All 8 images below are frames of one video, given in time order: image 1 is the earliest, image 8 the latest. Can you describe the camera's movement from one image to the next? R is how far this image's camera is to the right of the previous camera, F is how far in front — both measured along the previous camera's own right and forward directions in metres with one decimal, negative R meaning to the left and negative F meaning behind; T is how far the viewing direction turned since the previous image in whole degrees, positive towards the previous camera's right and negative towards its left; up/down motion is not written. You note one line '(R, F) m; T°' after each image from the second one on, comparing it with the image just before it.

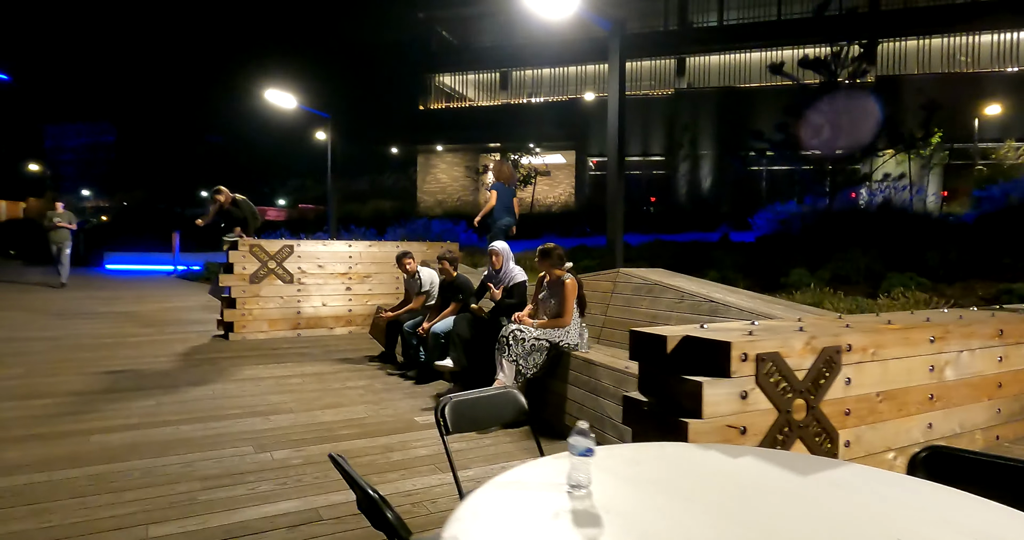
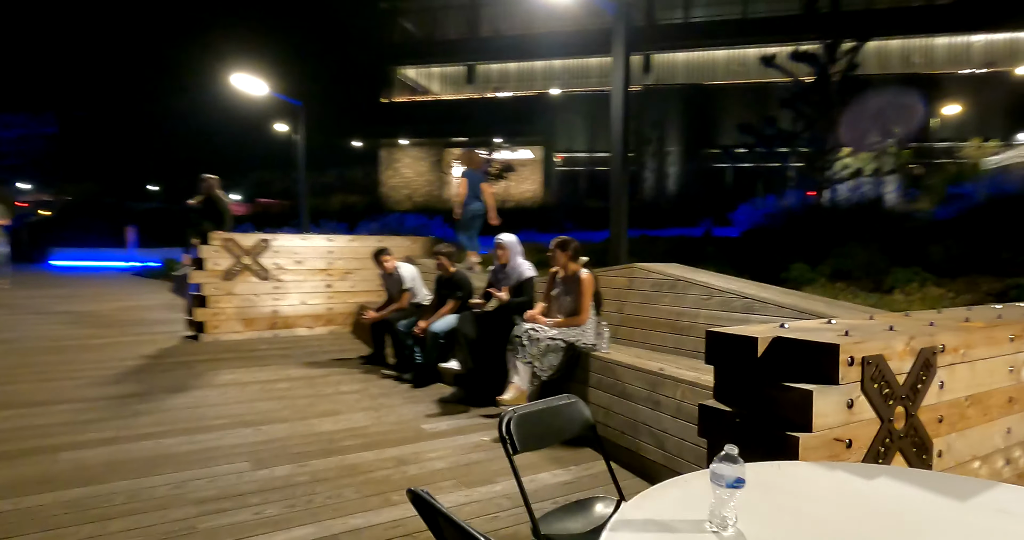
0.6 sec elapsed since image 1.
(-0.3, +0.3) m; +4°
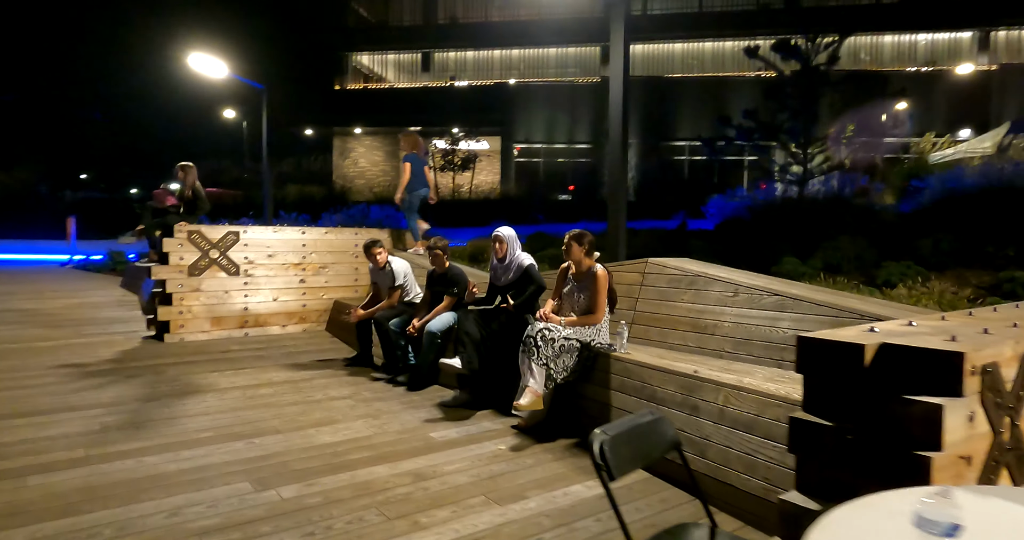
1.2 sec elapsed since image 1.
(-0.3, +0.2) m; +4°
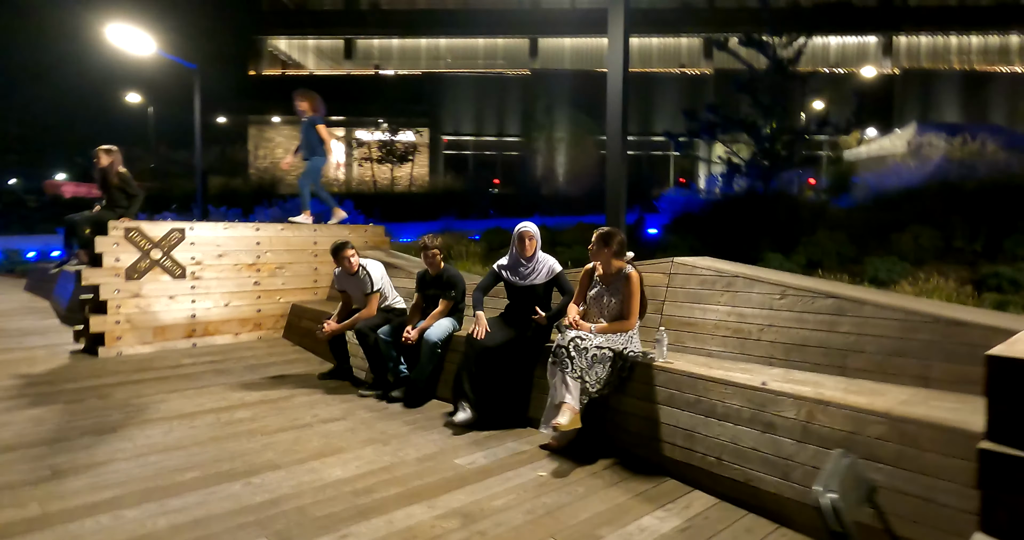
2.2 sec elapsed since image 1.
(-0.5, +0.4) m; +7°
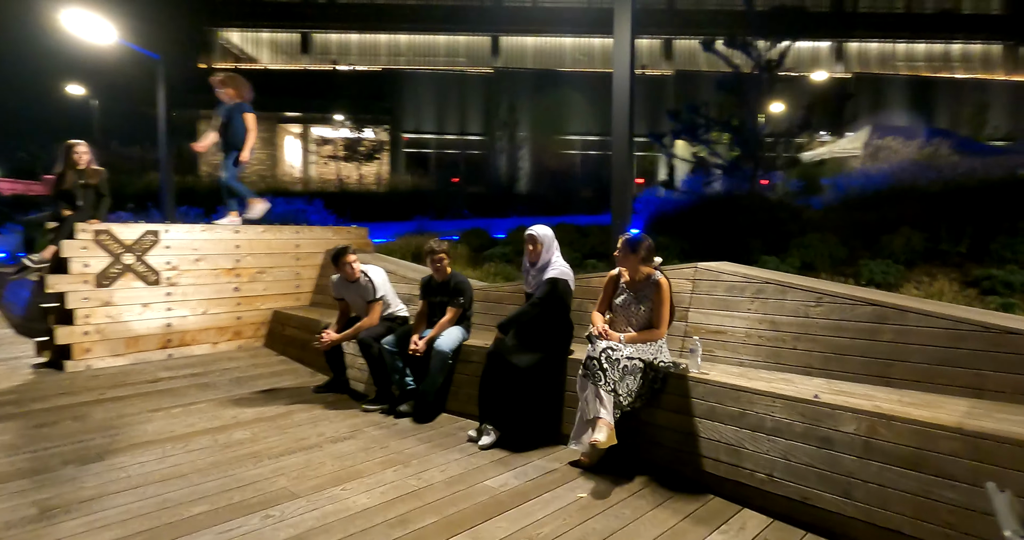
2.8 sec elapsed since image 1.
(-0.3, +0.2) m; +4°
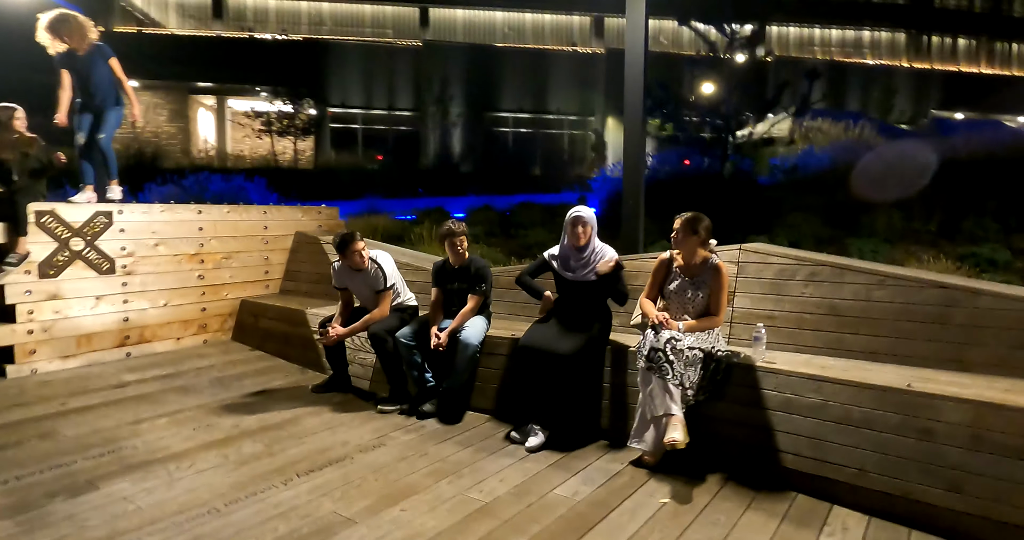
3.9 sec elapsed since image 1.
(-0.6, +0.3) m; +7°
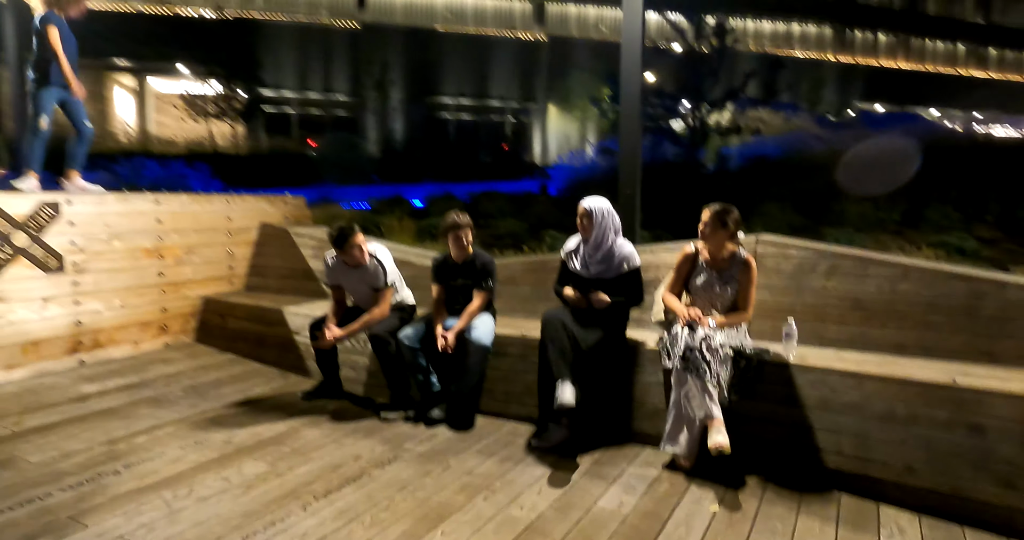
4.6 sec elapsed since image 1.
(-0.4, +0.2) m; +6°
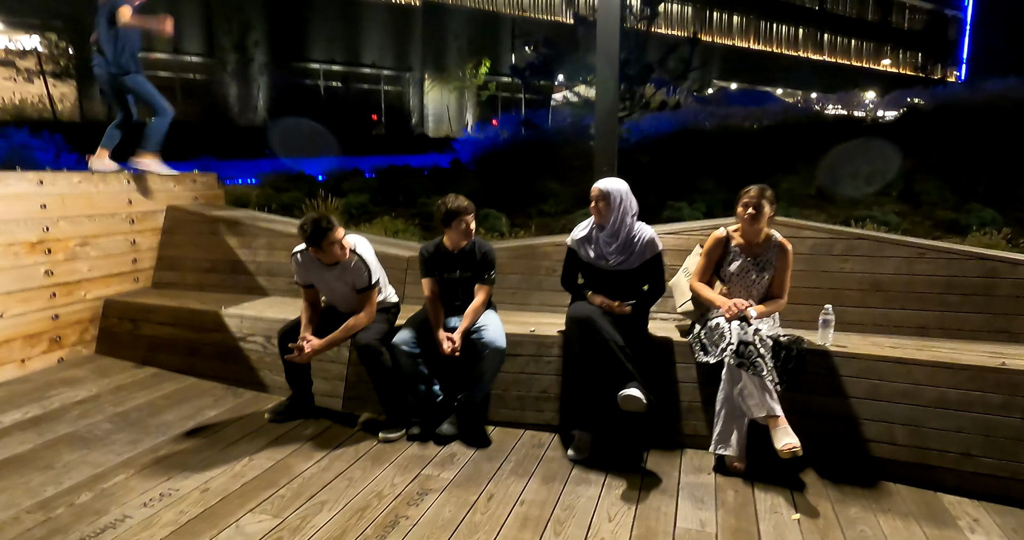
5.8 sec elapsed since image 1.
(-0.6, +0.4) m; +12°
